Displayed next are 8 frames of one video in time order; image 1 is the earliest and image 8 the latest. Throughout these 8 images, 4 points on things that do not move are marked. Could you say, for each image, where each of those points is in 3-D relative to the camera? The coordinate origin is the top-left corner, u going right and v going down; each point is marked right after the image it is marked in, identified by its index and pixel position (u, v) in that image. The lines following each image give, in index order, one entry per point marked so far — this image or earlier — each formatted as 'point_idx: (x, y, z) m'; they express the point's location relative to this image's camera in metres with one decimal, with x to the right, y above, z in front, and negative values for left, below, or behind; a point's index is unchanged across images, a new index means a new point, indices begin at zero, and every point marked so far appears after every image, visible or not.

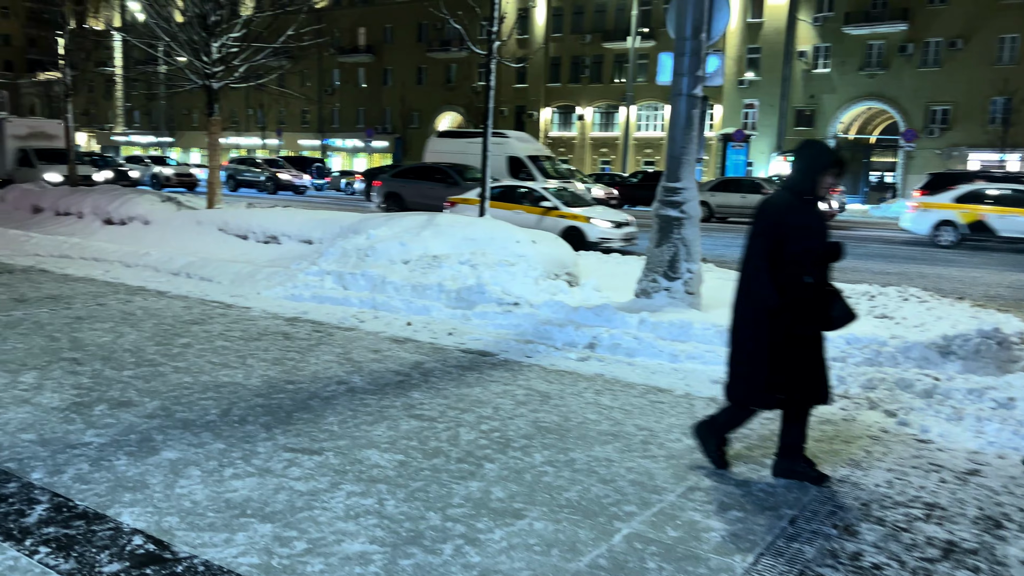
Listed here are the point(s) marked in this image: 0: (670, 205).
0: (+1.6, +0.9, +8.3) m
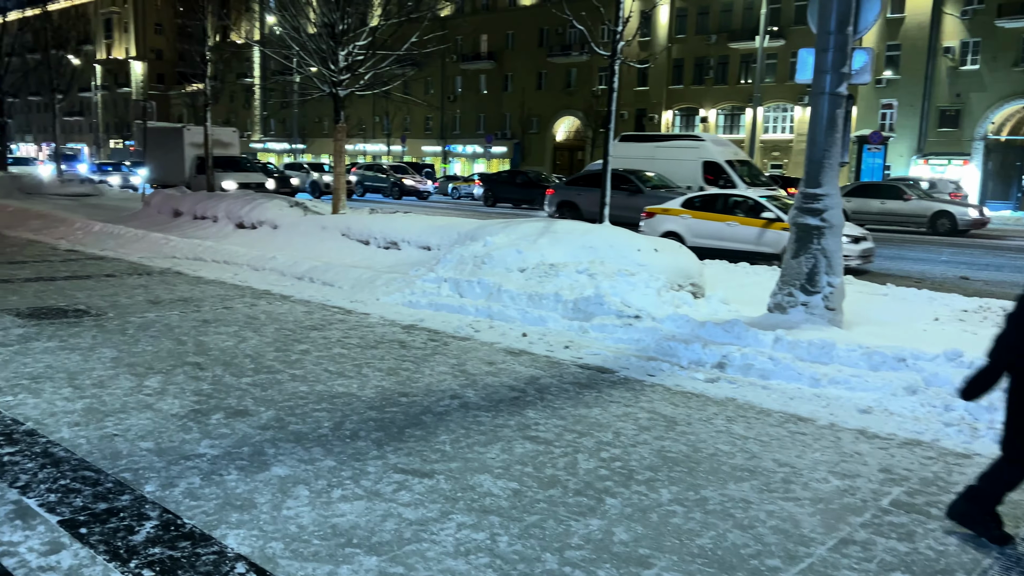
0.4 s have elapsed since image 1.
0: (+2.8, +0.7, +7.7) m
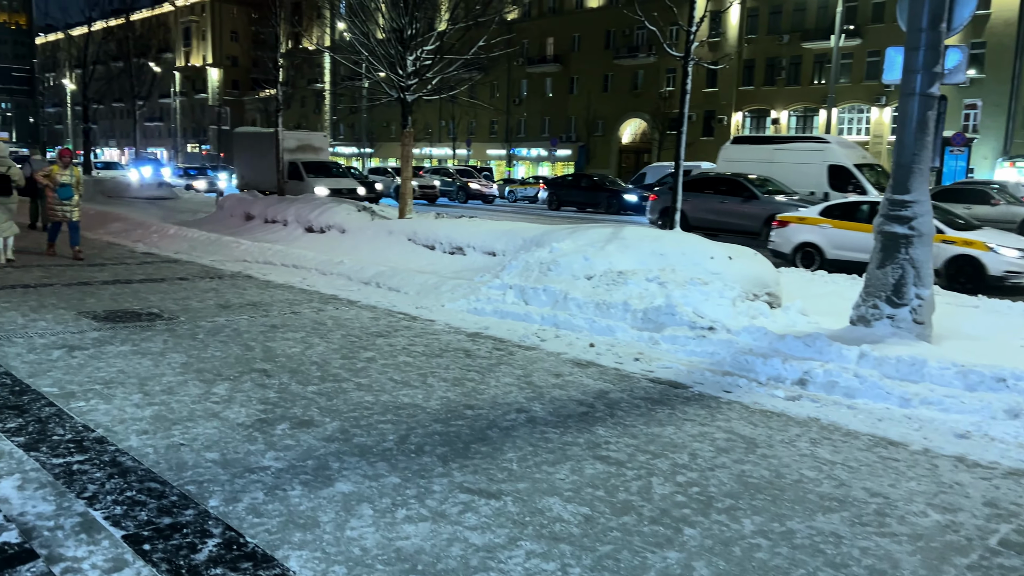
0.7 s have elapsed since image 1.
0: (+3.5, +0.6, +7.2) m
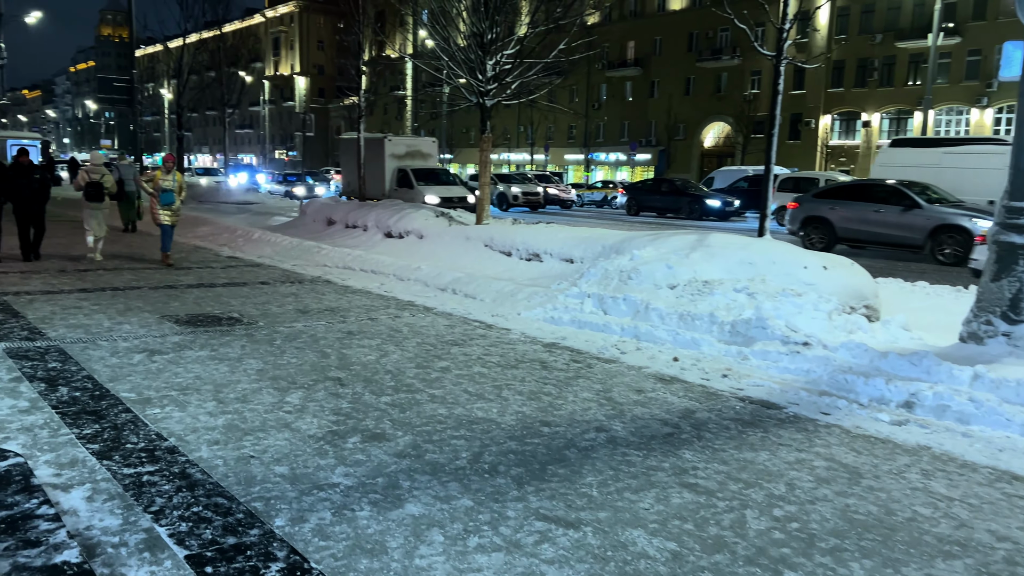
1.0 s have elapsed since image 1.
0: (+4.2, +0.5, +6.6) m
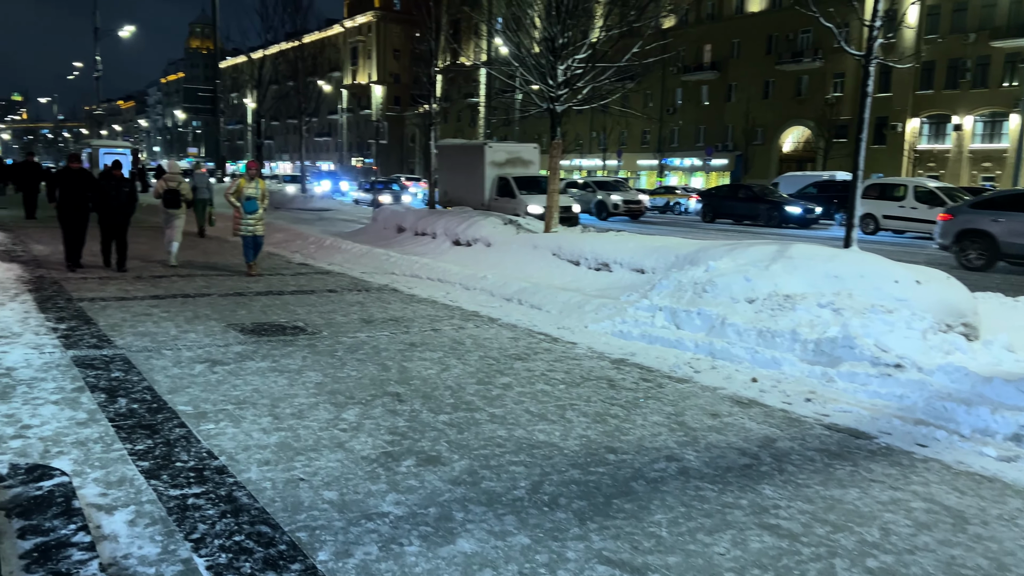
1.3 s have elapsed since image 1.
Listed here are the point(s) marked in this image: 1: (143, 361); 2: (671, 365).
0: (+4.7, +0.3, +6.0) m
1: (-2.9, -0.6, +6.3) m
2: (+1.4, -0.7, +7.0) m
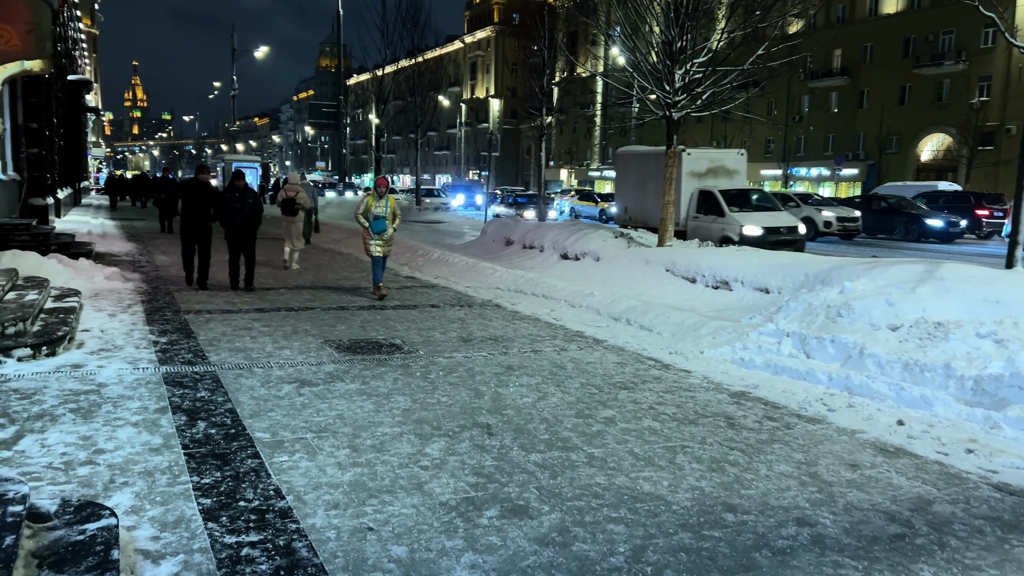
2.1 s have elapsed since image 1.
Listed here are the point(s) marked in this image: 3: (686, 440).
0: (+5.3, +0.1, +4.7) m
1: (-2.1, -0.7, +6.1) m
2: (+2.2, -0.9, +6.1) m
3: (+1.1, -1.0, +5.1) m
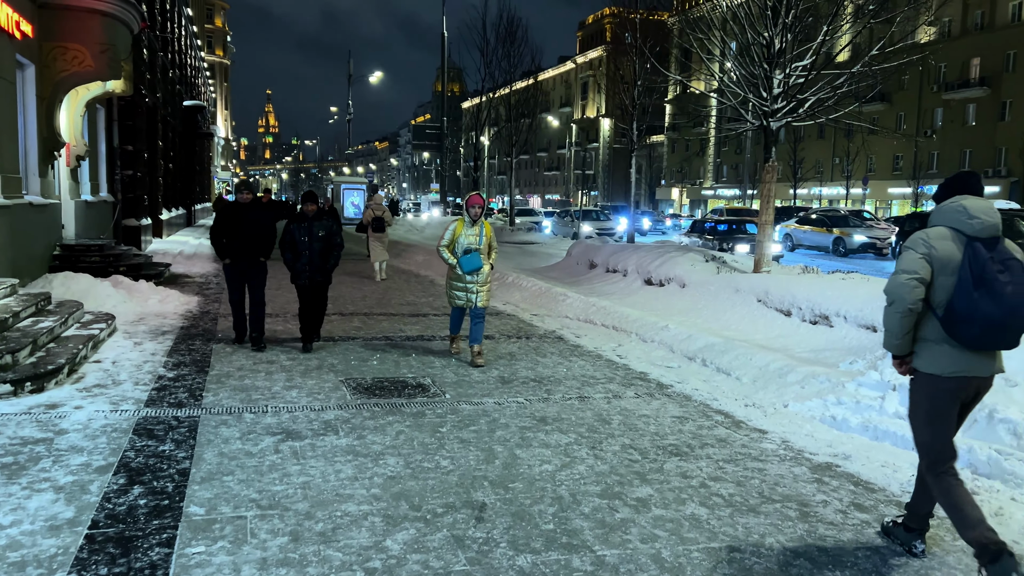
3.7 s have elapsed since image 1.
0: (+5.2, -0.2, +2.9) m
1: (-2.0, -0.9, +5.3) m
2: (+2.3, -1.1, +4.7) m
3: (+1.1, -1.2, +3.9) m
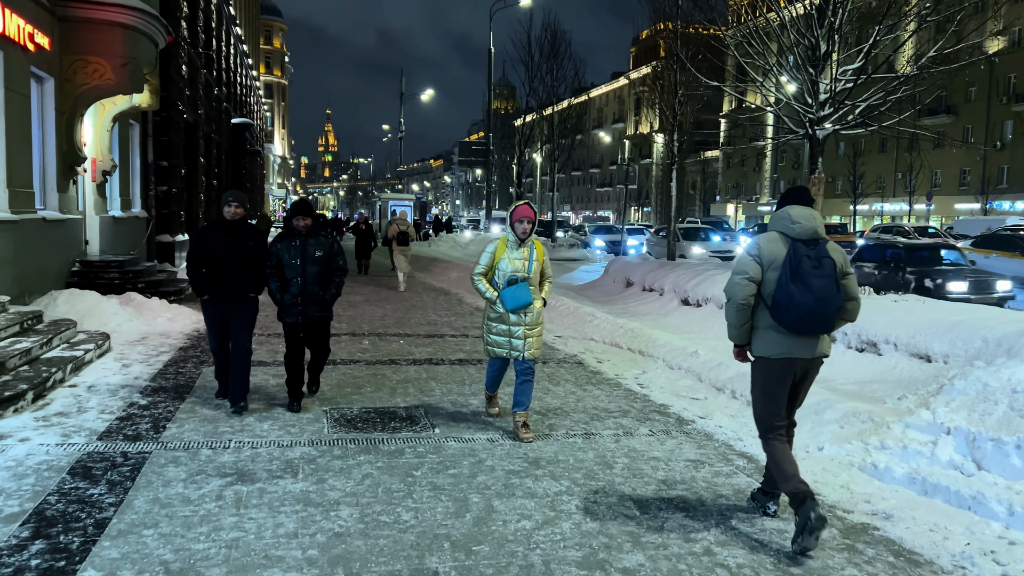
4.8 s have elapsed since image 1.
0: (+4.9, -0.3, +1.9) m
1: (-2.1, -1.1, +4.7) m
2: (+2.1, -1.3, +3.9) m
3: (+0.9, -1.3, +3.1) m
